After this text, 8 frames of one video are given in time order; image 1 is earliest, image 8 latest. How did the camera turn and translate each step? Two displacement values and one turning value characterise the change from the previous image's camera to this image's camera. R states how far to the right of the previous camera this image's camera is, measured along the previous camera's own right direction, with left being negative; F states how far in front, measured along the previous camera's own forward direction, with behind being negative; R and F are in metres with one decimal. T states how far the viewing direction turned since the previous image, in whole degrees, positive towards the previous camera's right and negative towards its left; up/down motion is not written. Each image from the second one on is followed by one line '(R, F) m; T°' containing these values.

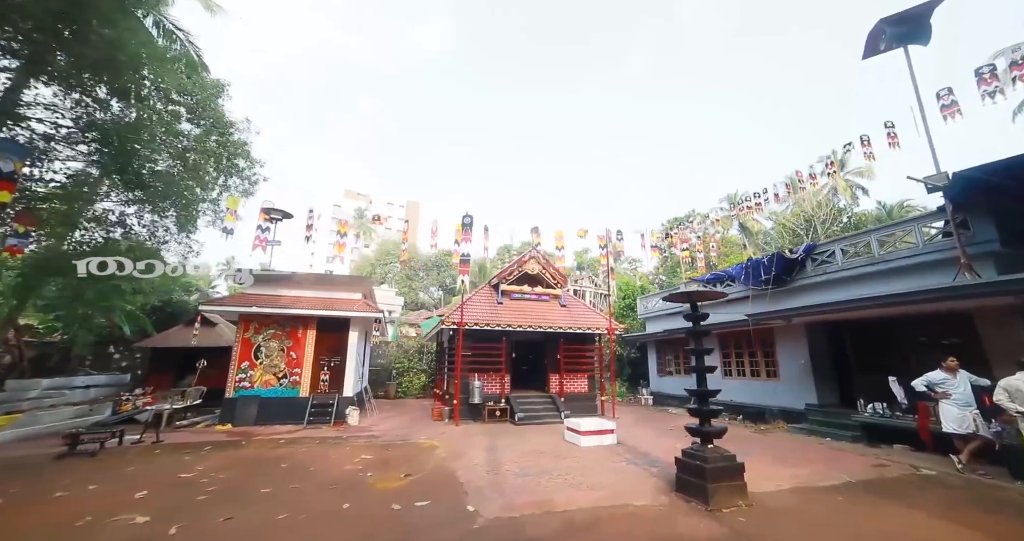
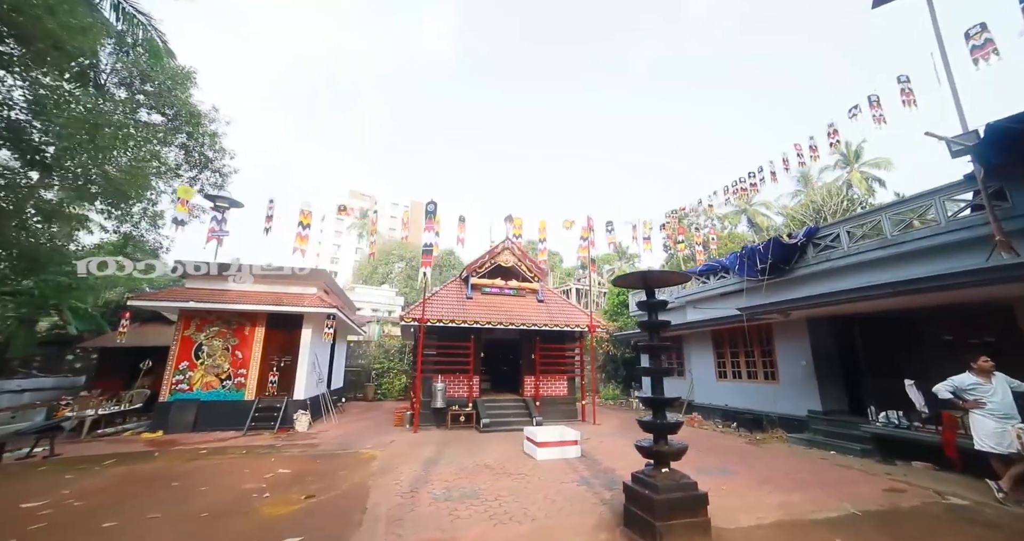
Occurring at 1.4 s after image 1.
(+1.1, +1.0) m; -1°
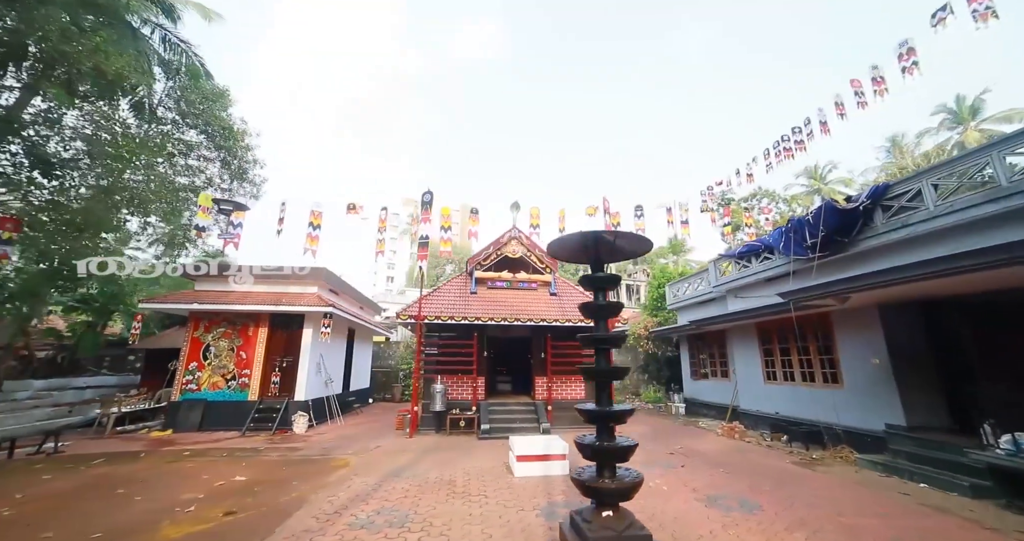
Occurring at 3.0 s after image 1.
(+1.3, +1.0) m; -8°
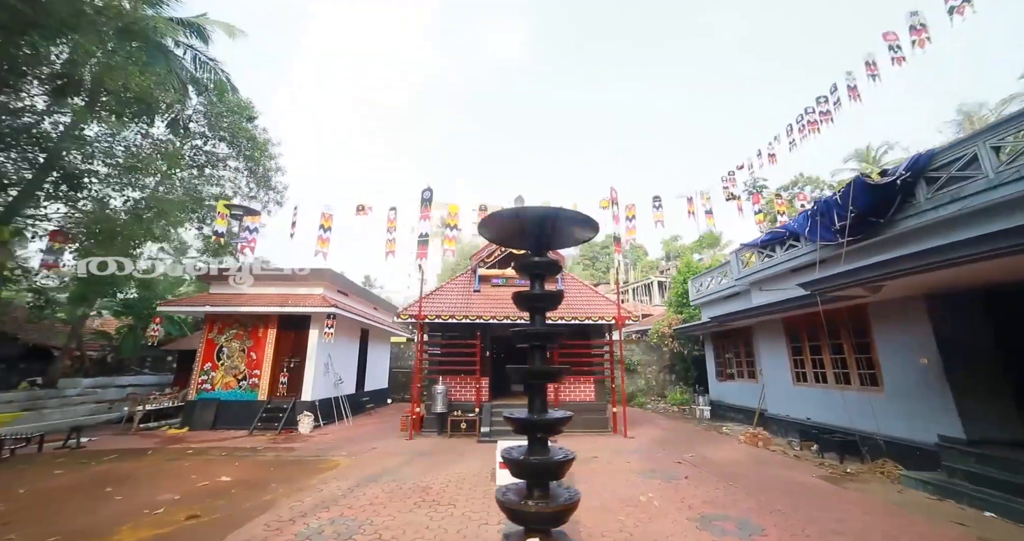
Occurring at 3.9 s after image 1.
(+0.8, +0.4) m; -5°
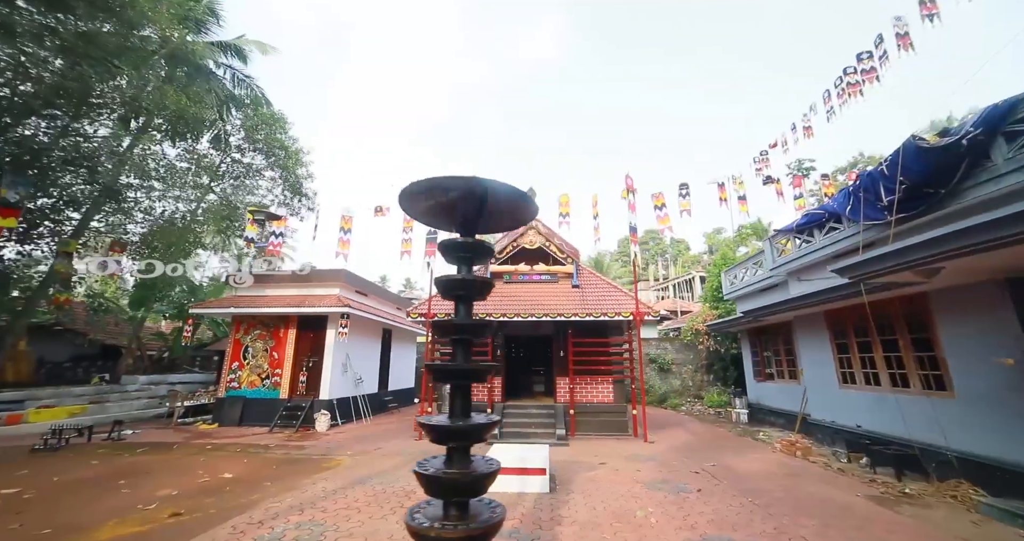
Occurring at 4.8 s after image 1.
(+0.7, +0.4) m; -6°
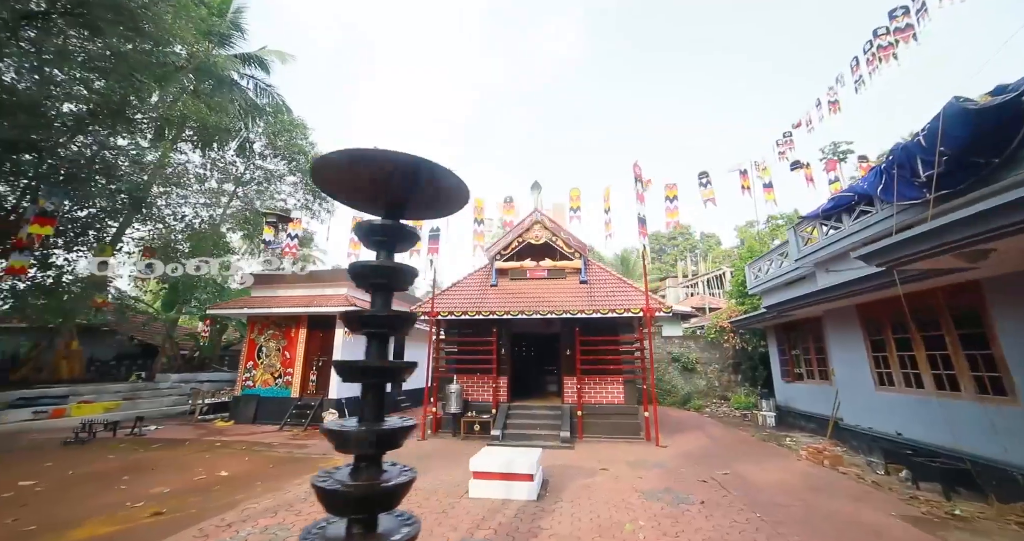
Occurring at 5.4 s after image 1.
(+0.5, +0.3) m; -4°
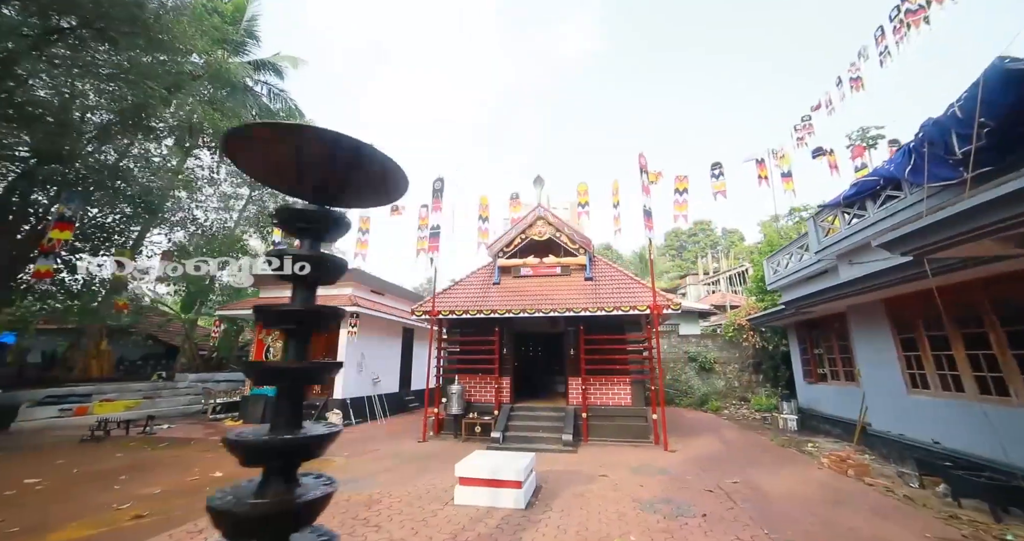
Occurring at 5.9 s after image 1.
(+0.4, +0.3) m; -3°
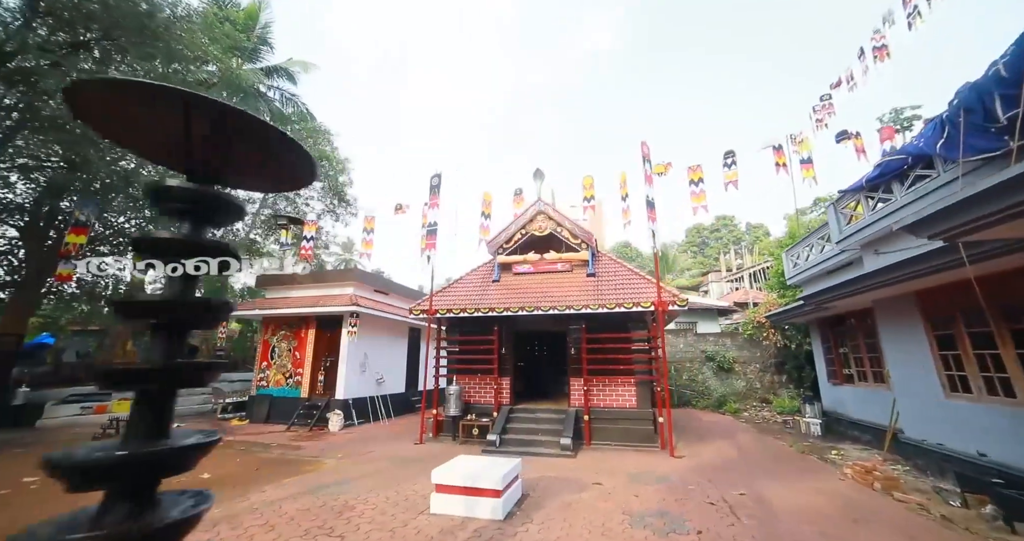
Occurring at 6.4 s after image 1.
(+0.5, +0.3) m; -3°
